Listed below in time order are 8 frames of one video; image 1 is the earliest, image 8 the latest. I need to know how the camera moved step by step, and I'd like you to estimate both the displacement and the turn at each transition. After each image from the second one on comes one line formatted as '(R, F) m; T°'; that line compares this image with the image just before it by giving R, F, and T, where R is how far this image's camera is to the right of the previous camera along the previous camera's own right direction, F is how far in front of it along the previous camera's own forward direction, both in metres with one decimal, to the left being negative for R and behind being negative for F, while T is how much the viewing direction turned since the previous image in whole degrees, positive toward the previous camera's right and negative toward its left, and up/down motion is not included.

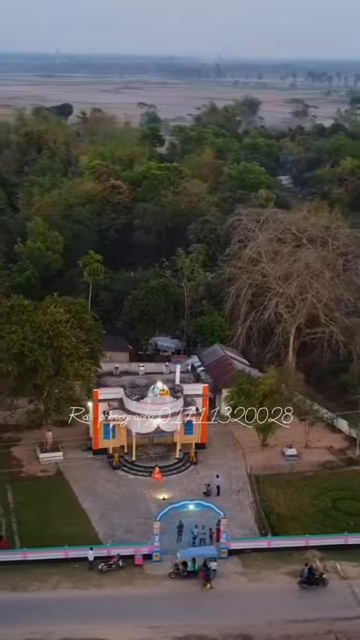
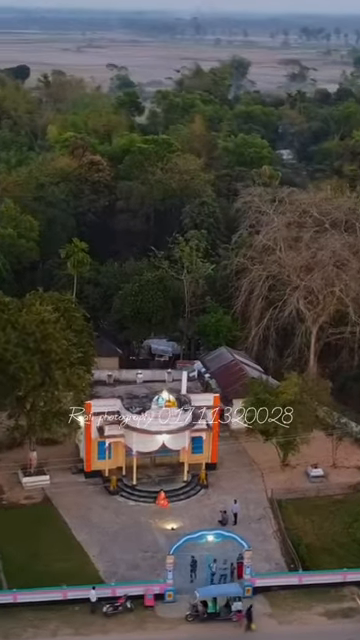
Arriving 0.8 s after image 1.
(-1.7, +5.3) m; +3°
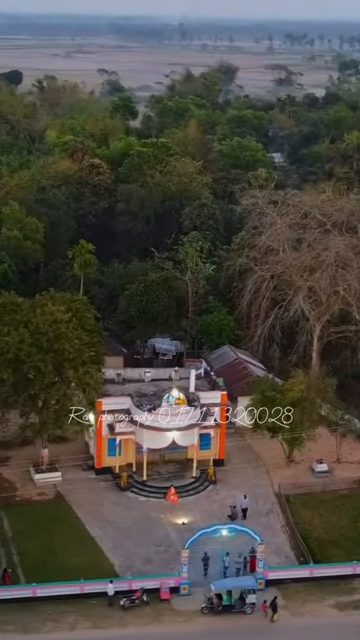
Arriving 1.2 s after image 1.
(-1.3, -0.6) m; +2°
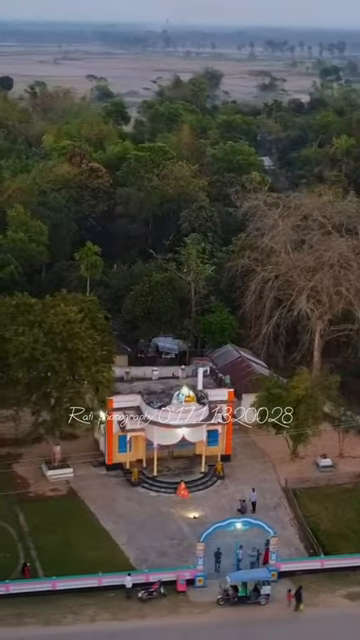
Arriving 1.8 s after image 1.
(-1.5, -0.7) m; +2°
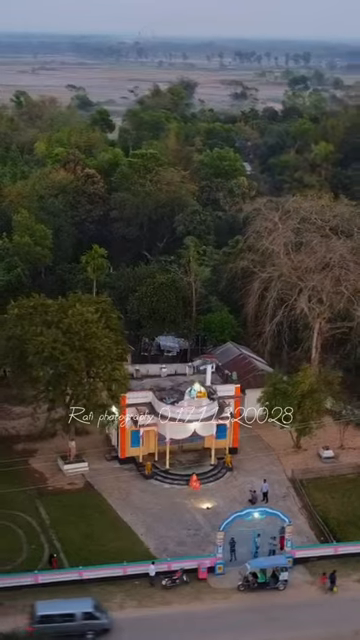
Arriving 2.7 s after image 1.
(-2.4, -1.2) m; +4°
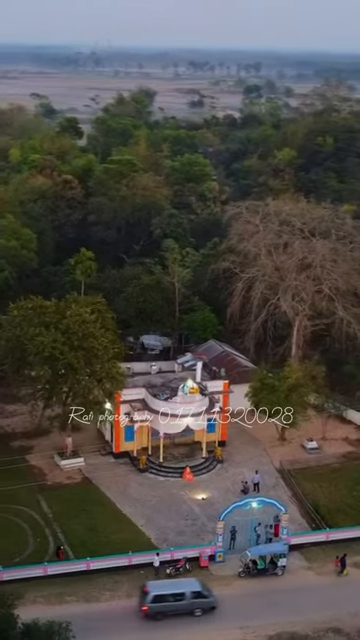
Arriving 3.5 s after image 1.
(-2.3, -1.2) m; +4°
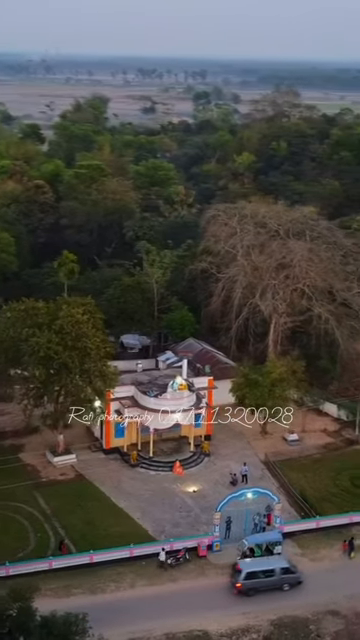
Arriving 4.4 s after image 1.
(-2.6, -1.1) m; +5°
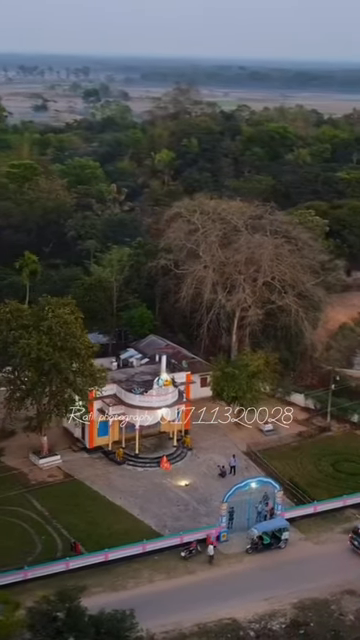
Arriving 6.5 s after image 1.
(-6.7, +0.1) m; +11°
